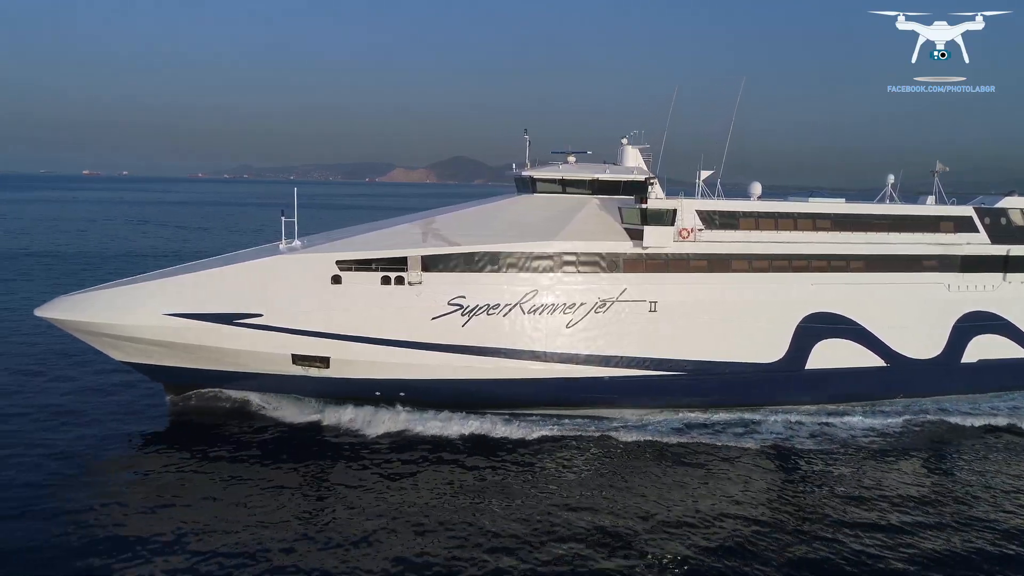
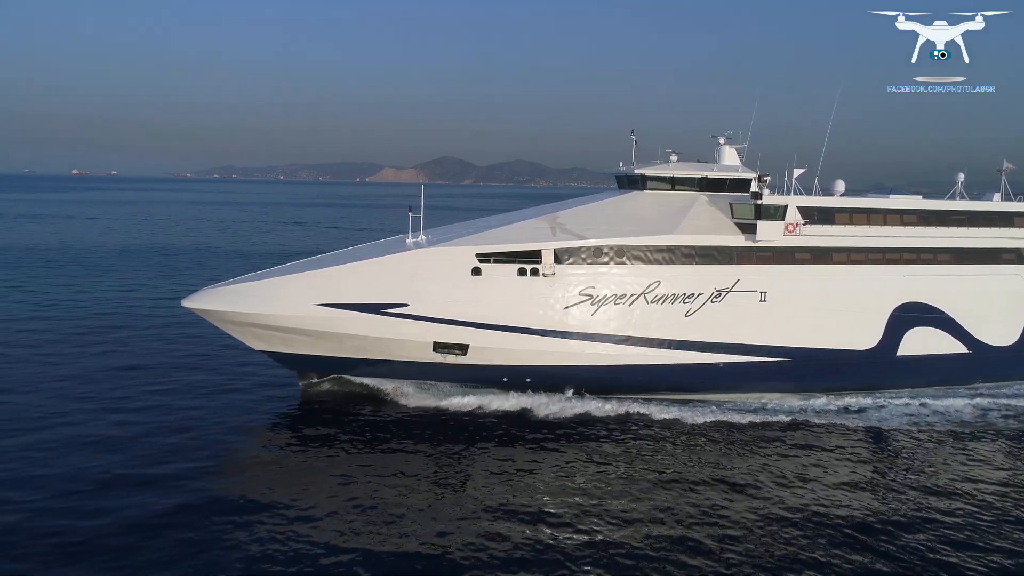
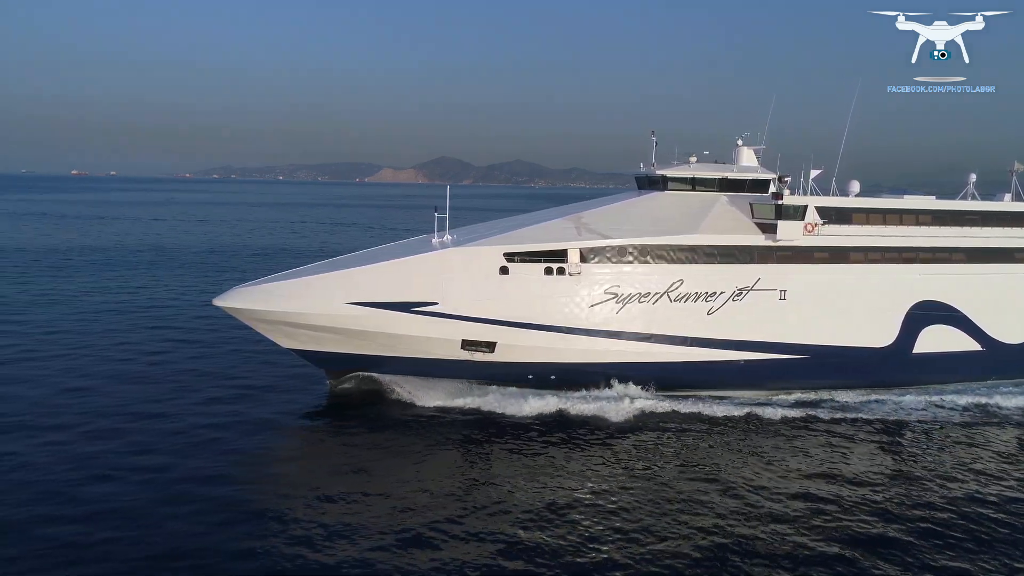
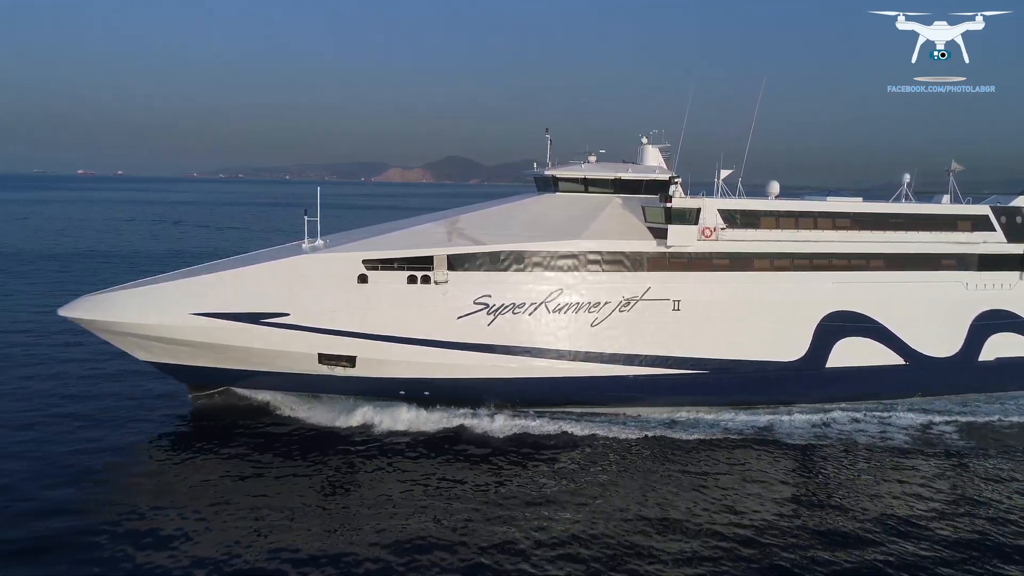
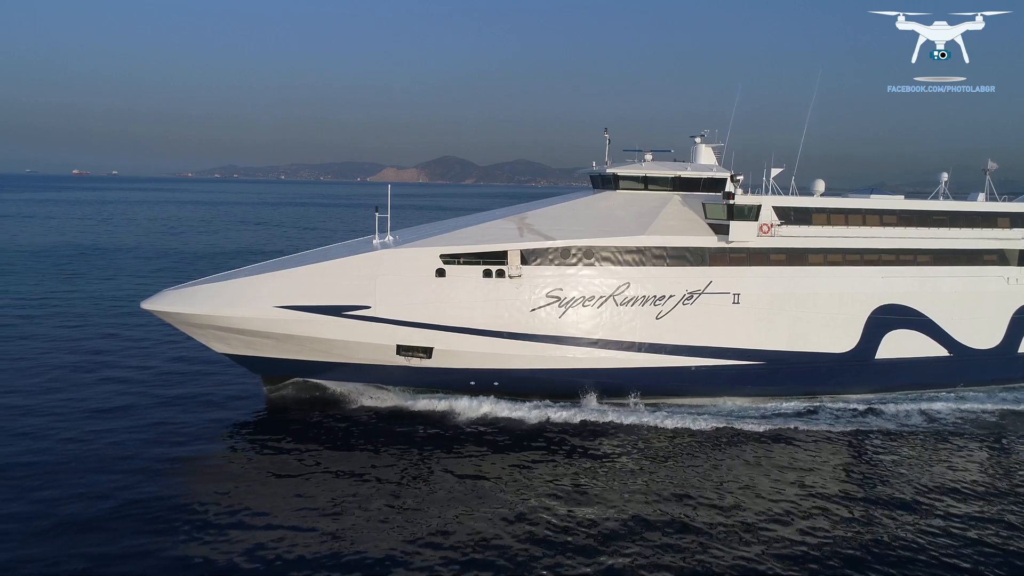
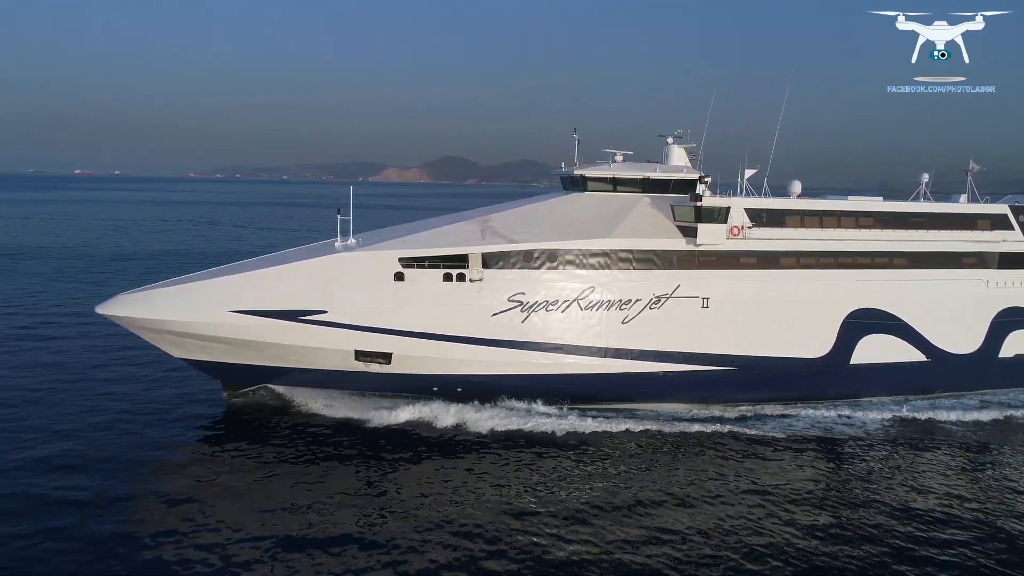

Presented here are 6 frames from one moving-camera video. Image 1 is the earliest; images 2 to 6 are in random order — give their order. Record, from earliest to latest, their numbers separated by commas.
4, 6, 5, 2, 3
